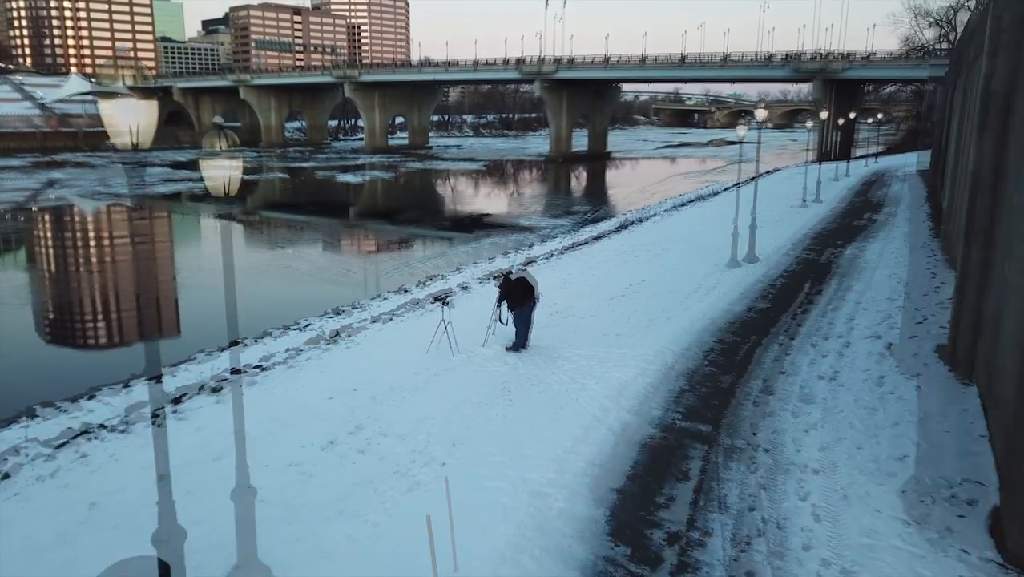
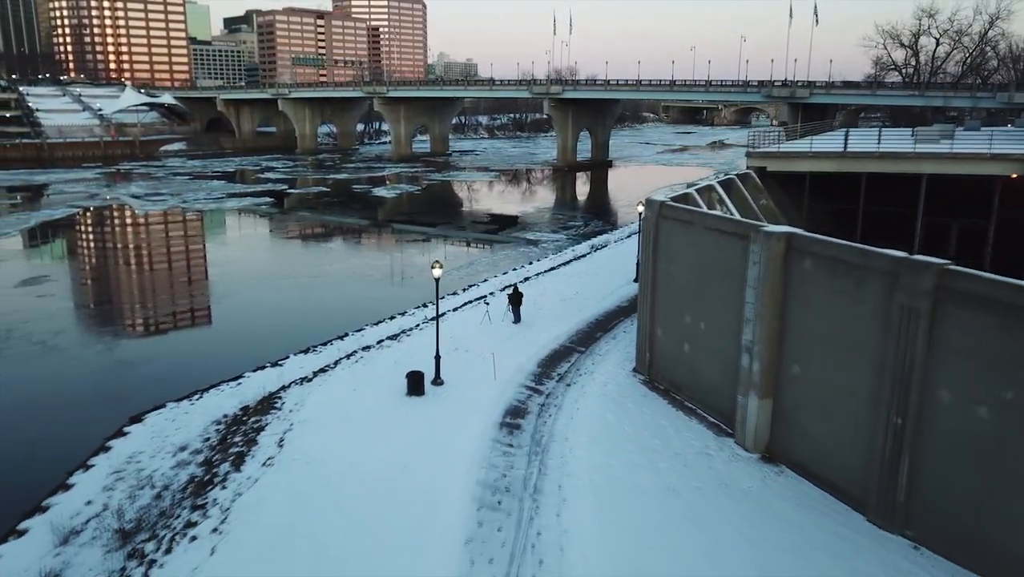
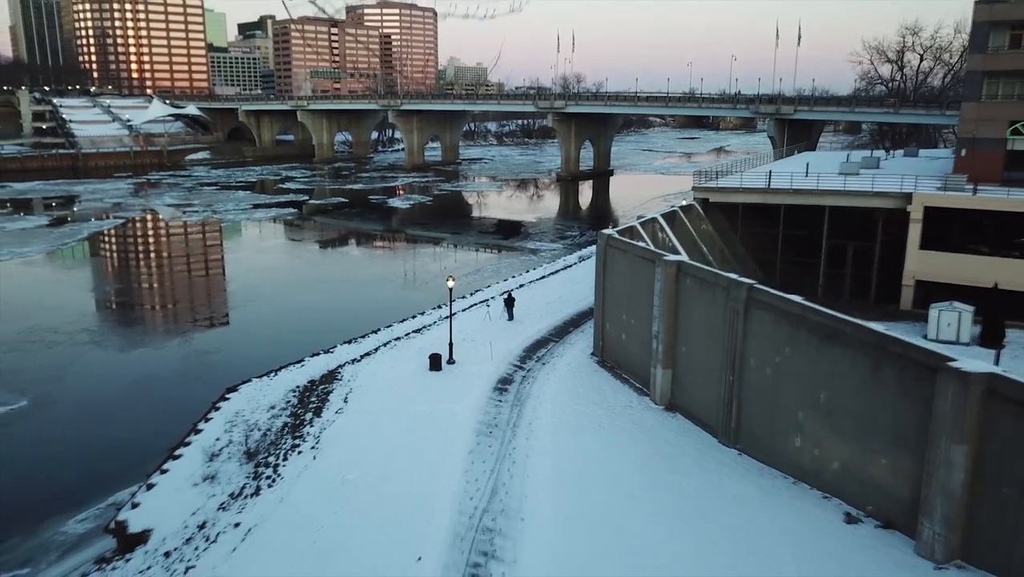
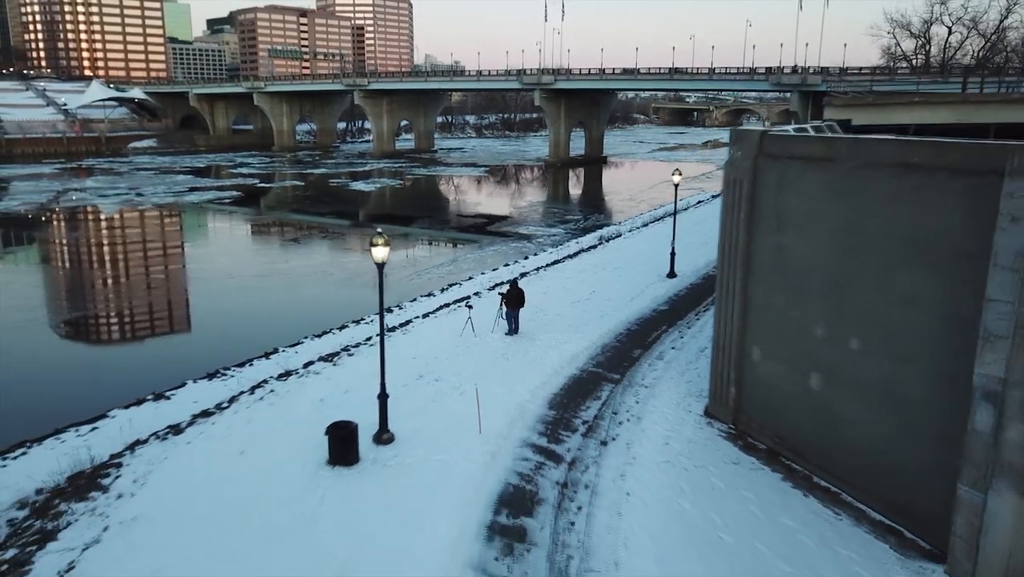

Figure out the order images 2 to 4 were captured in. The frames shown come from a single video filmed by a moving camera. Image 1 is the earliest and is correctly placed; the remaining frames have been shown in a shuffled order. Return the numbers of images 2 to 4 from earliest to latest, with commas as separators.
4, 2, 3
